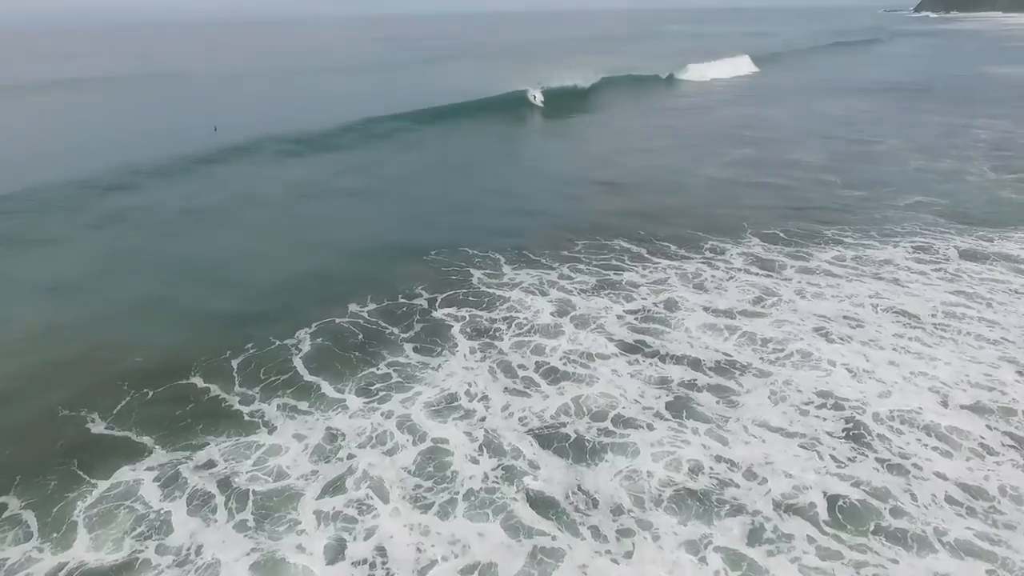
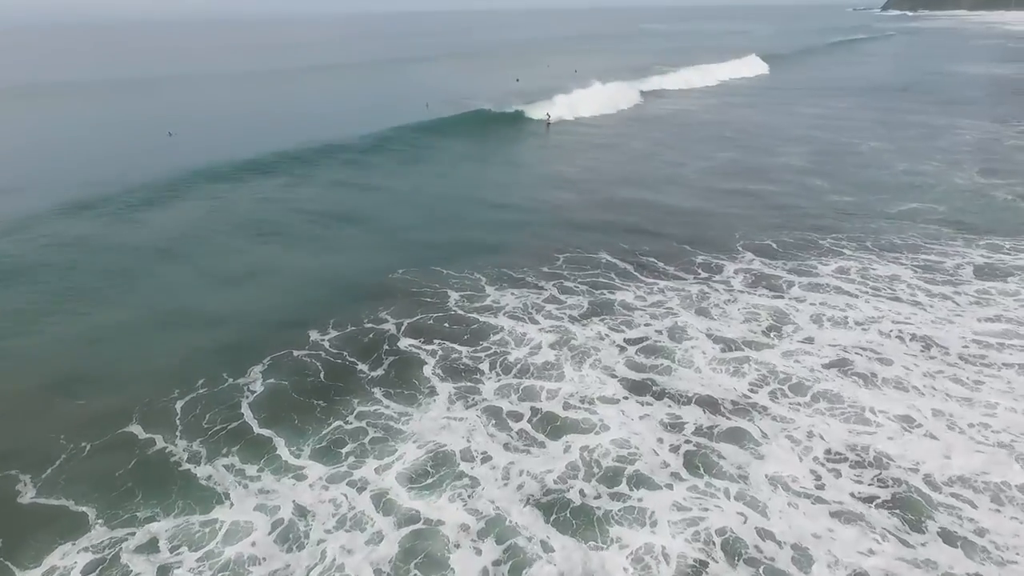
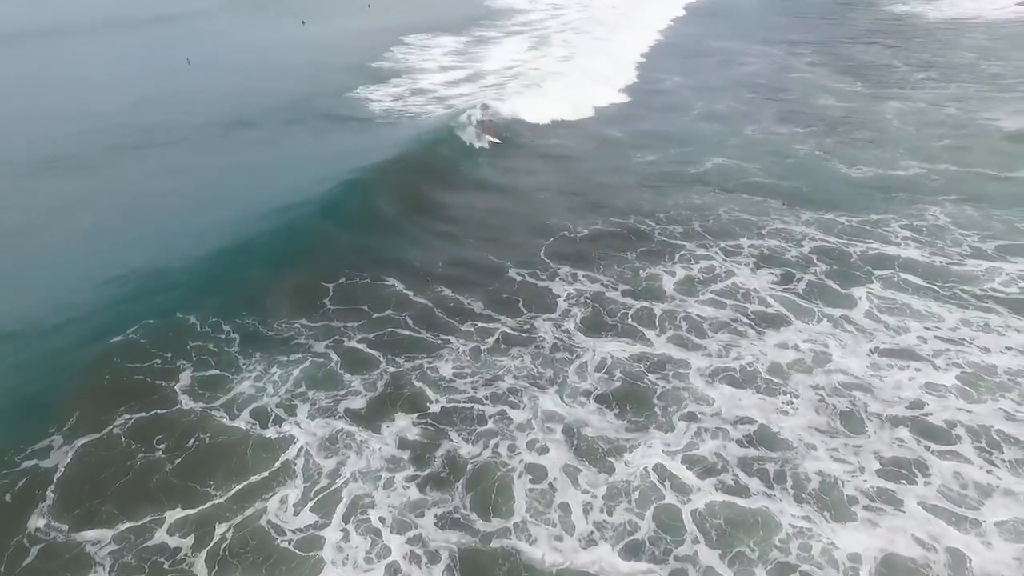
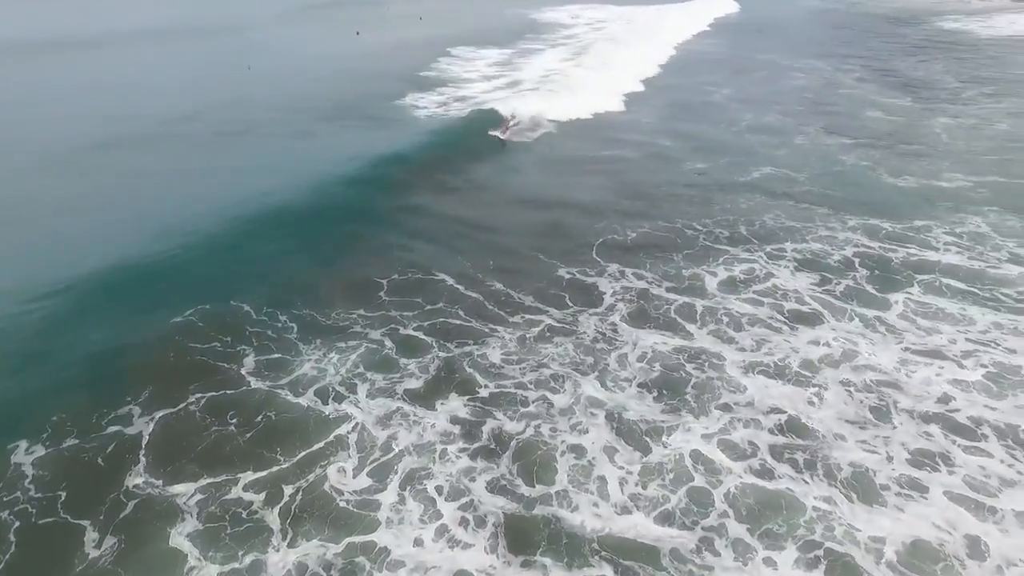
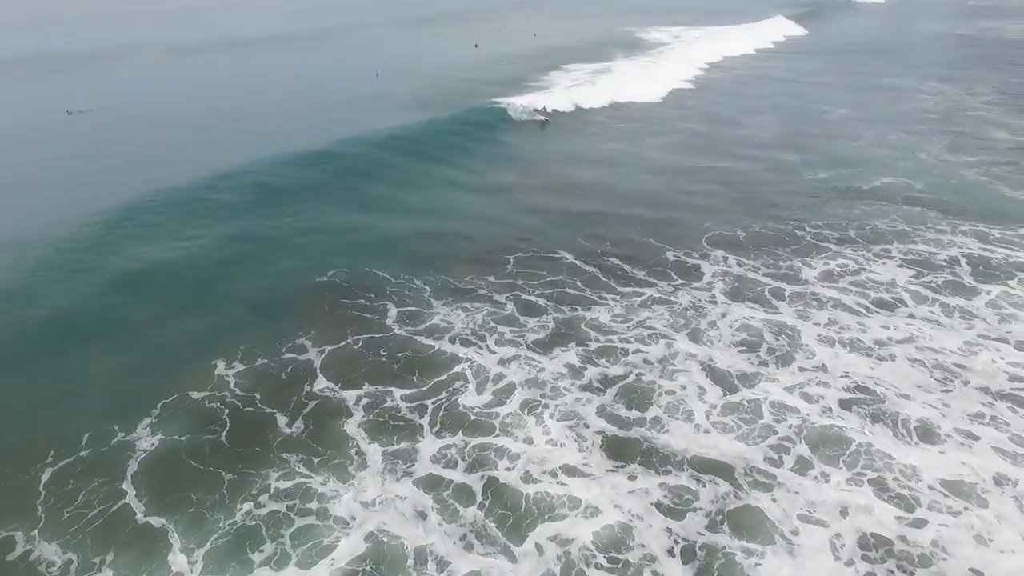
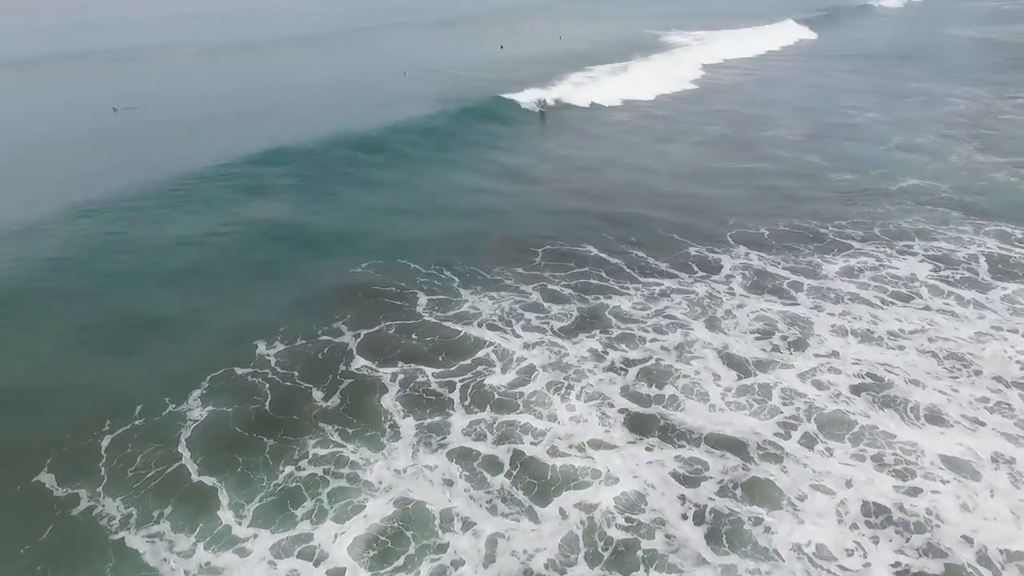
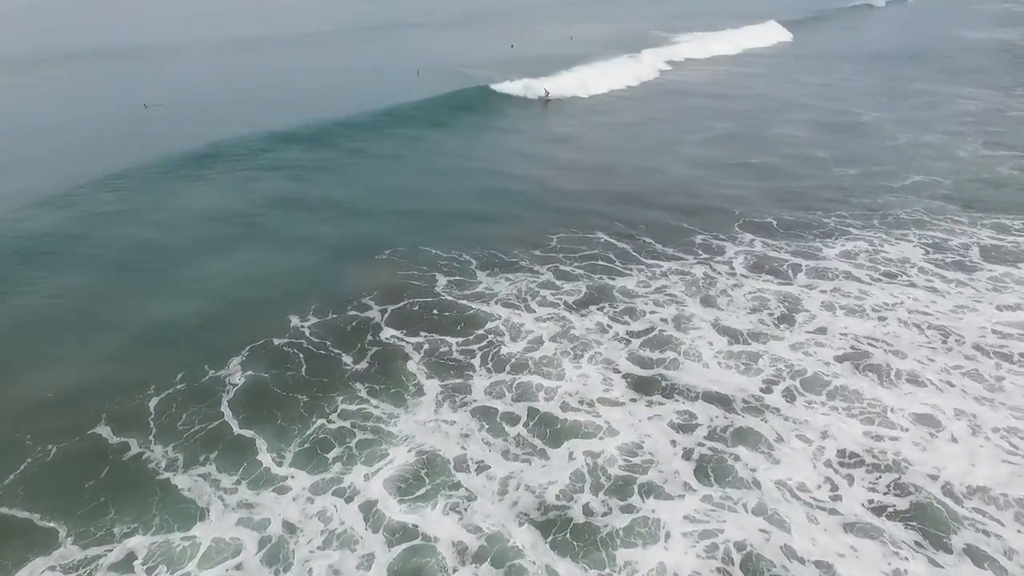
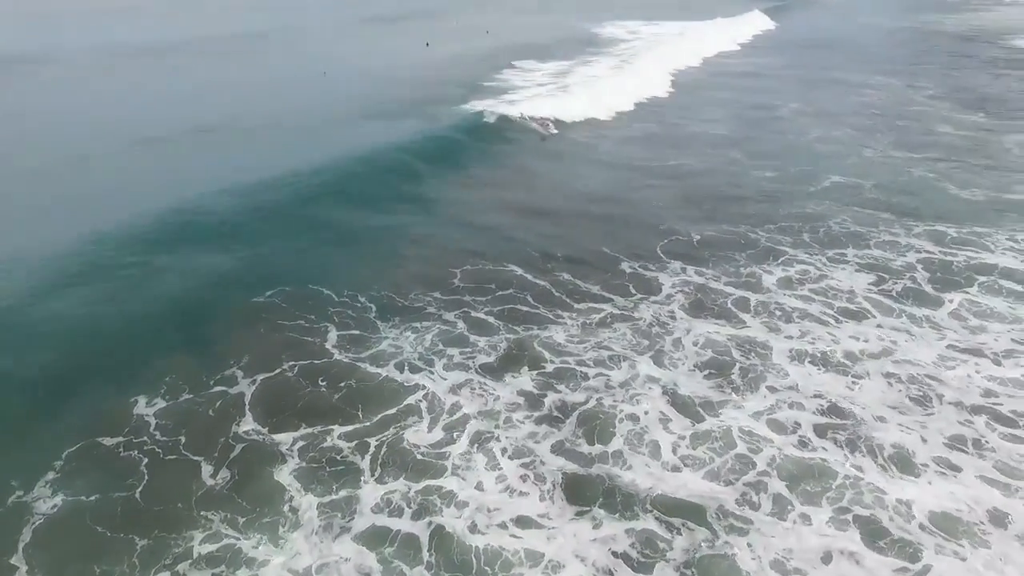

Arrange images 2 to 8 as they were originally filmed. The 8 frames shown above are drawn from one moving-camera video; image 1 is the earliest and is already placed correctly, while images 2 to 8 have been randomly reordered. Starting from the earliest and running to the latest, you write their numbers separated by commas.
2, 7, 6, 5, 8, 4, 3
